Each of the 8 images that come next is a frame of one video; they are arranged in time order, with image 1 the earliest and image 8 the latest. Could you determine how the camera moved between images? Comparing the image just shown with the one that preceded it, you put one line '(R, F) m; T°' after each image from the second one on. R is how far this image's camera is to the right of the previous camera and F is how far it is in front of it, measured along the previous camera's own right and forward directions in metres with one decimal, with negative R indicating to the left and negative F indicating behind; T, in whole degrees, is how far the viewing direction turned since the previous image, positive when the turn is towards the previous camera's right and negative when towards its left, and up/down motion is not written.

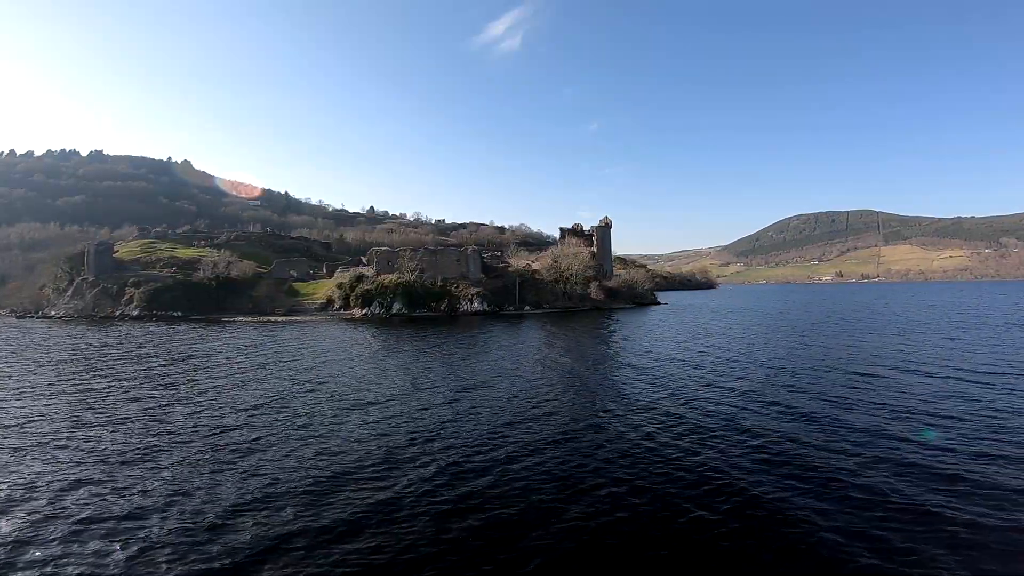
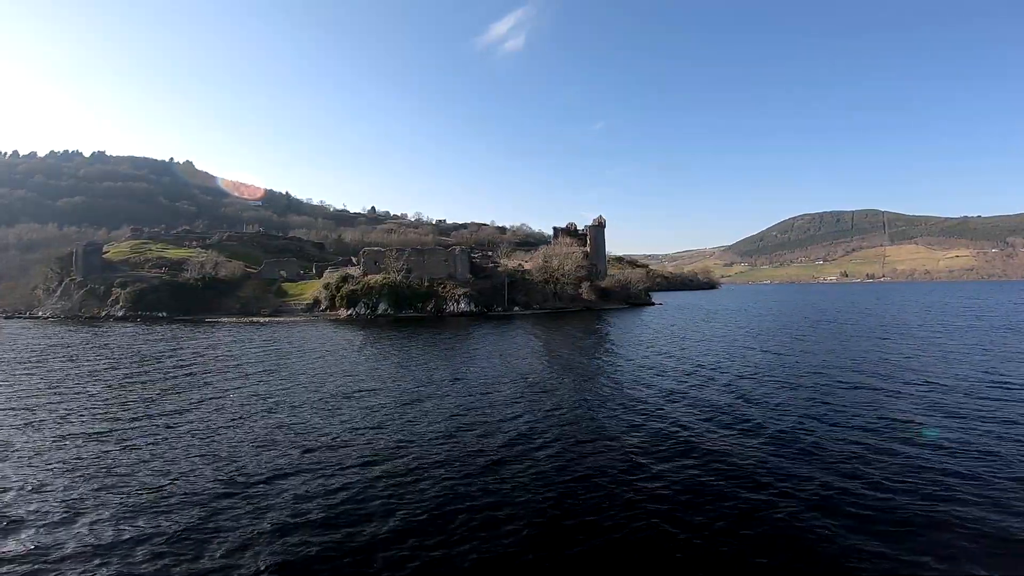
(+1.8, +0.8) m; 0°
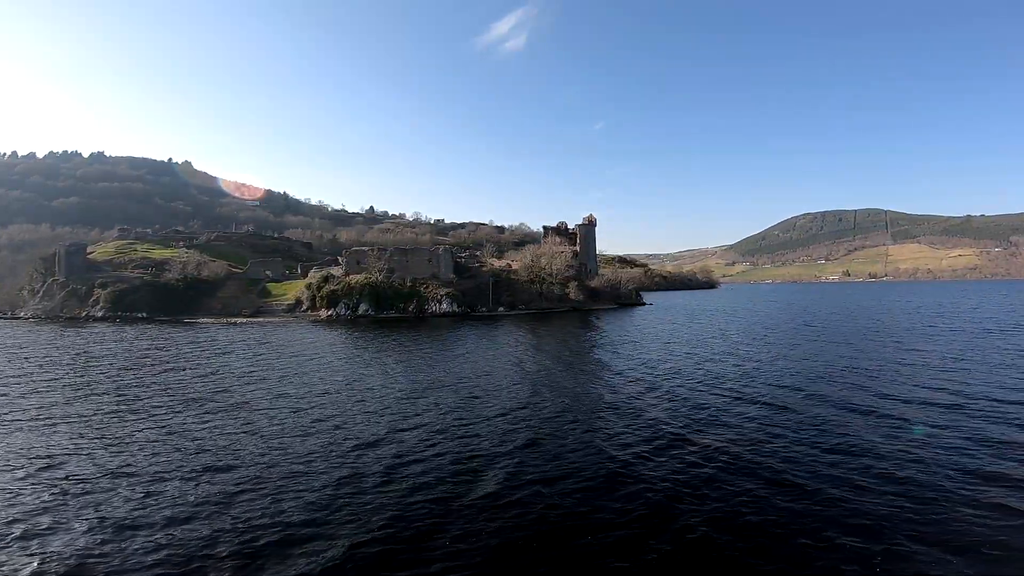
(+2.0, +0.8) m; 0°
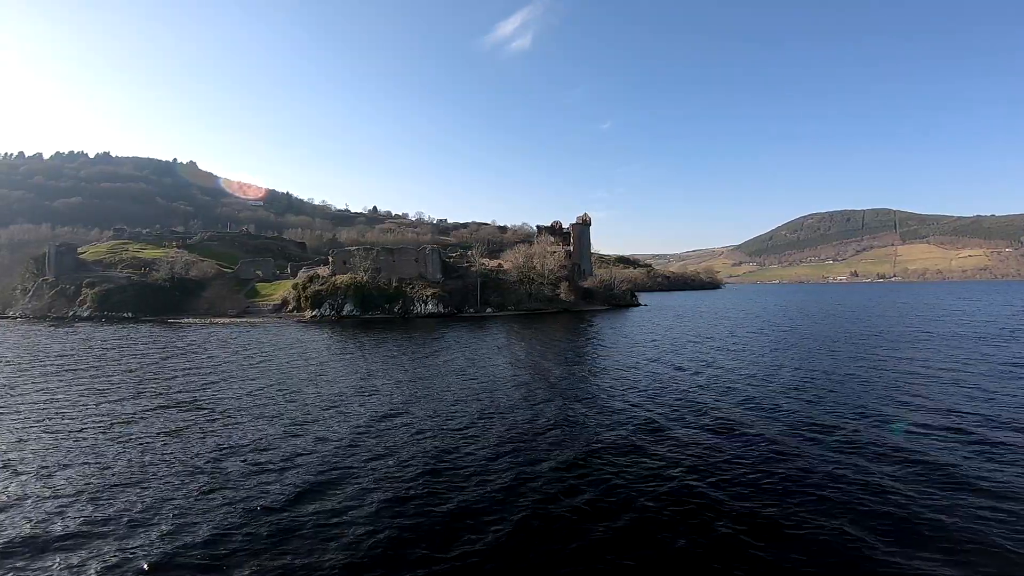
(+2.0, +0.8) m; -1°
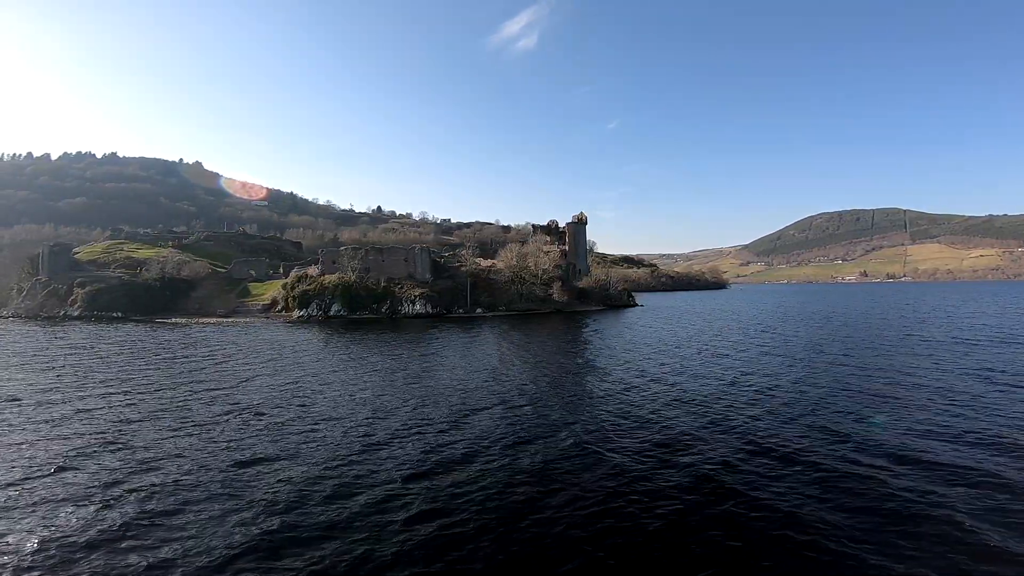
(+1.8, +0.7) m; -1°
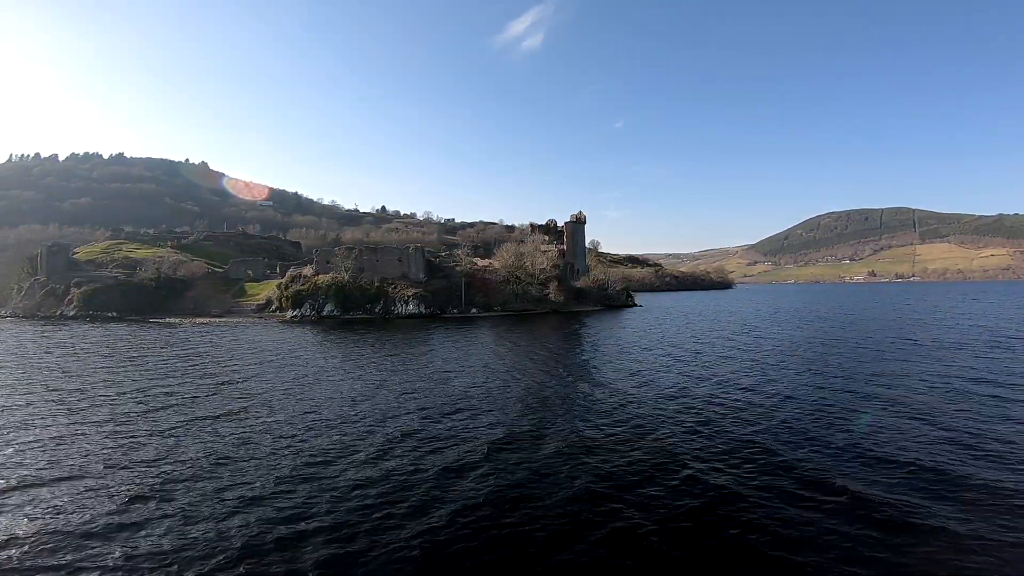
(+1.2, +0.5) m; -1°
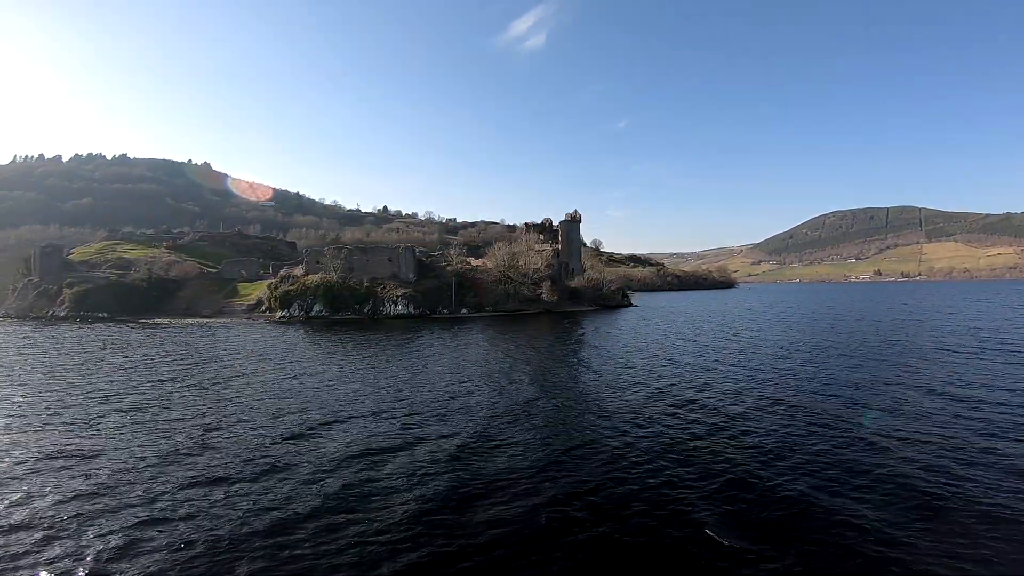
(+1.5, +0.4) m; 0°
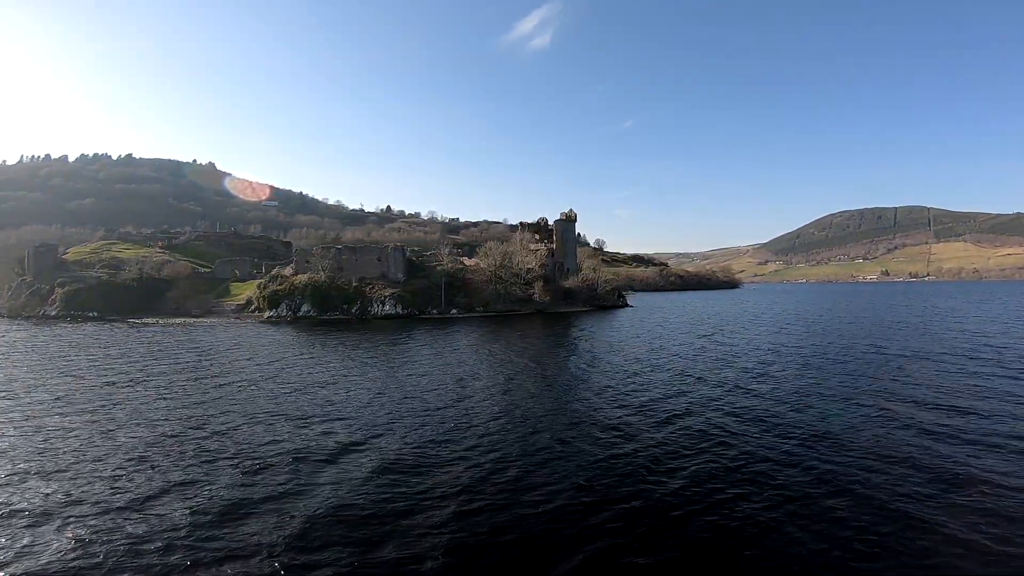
(+1.6, +0.5) m; -1°
